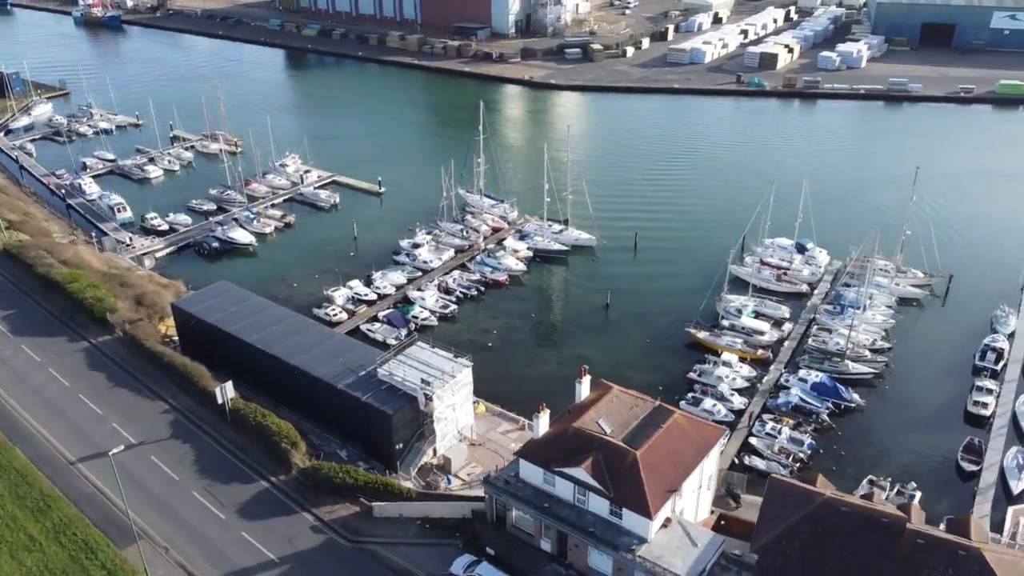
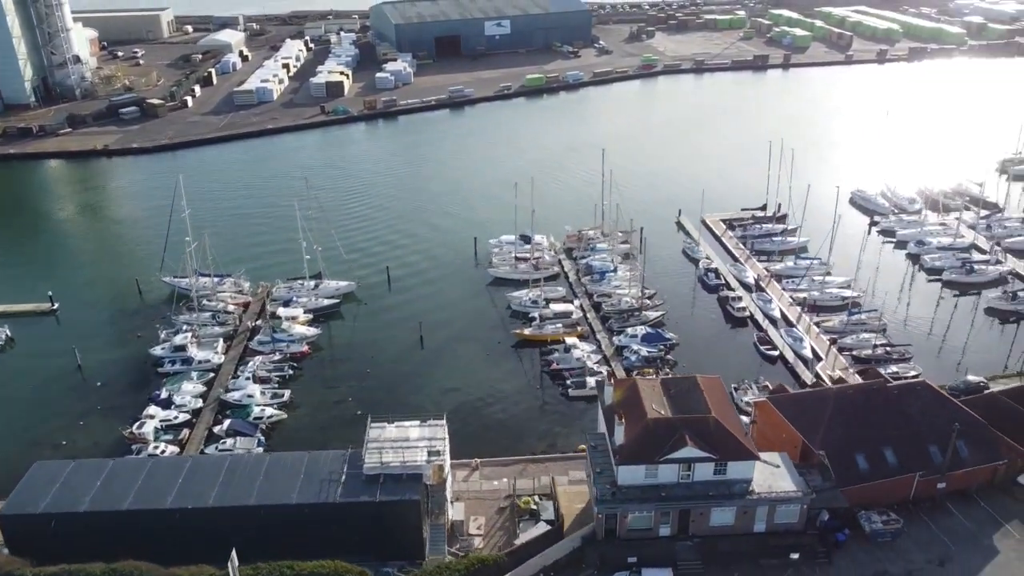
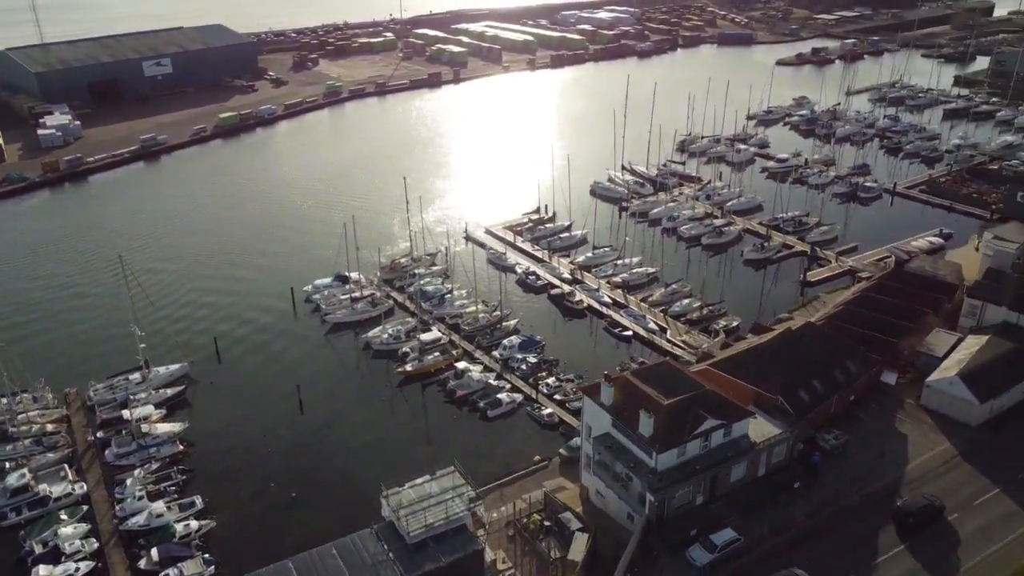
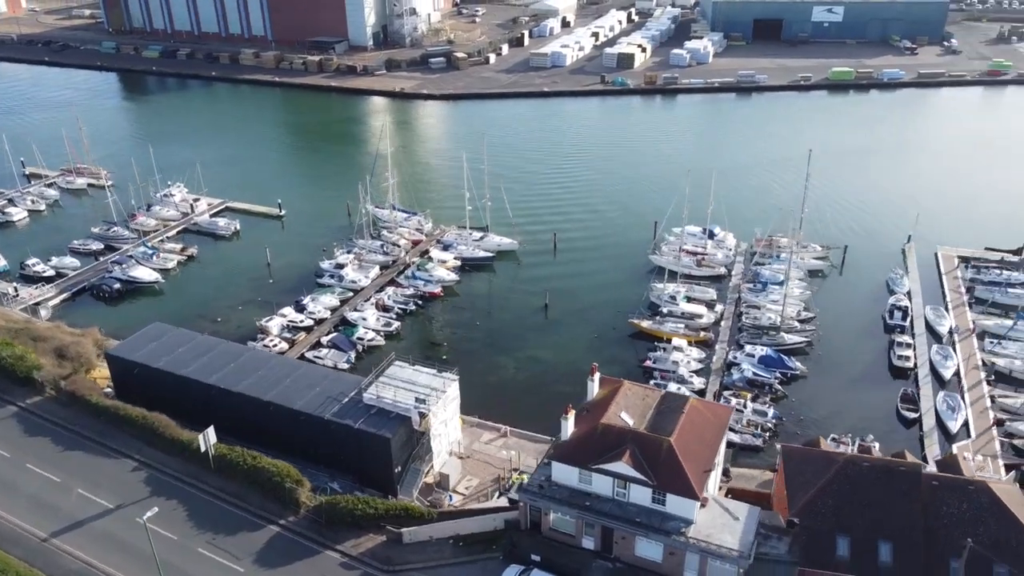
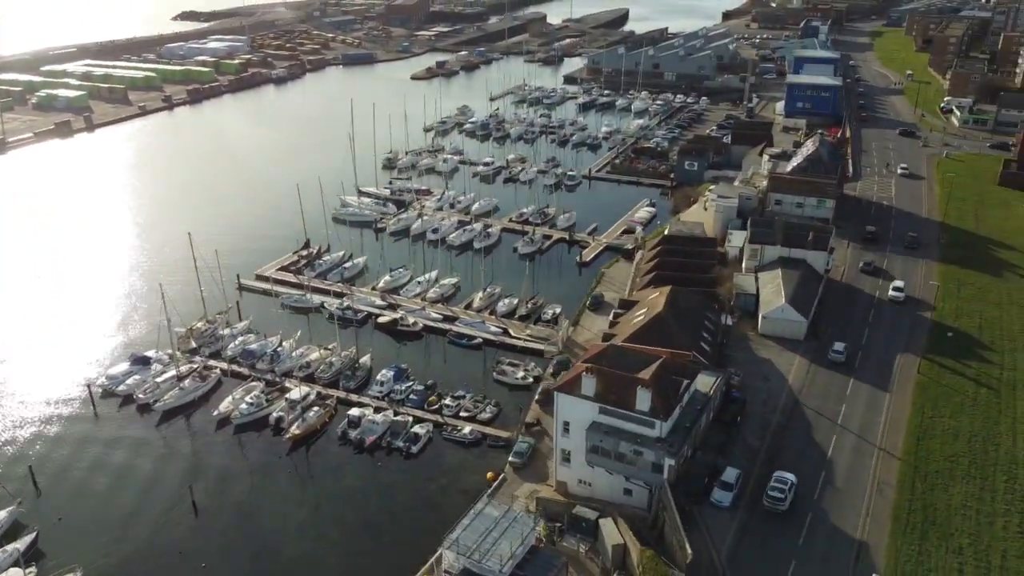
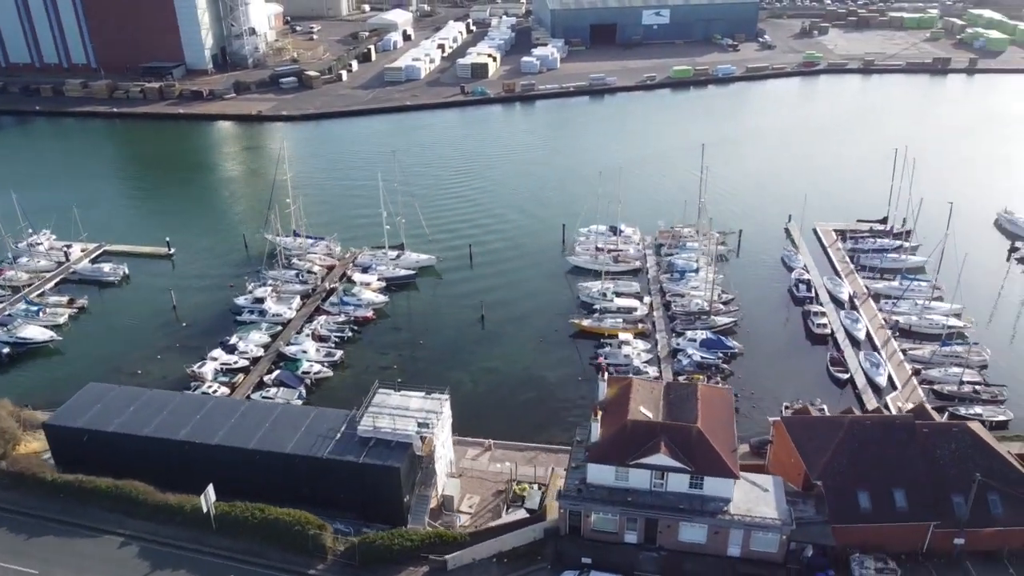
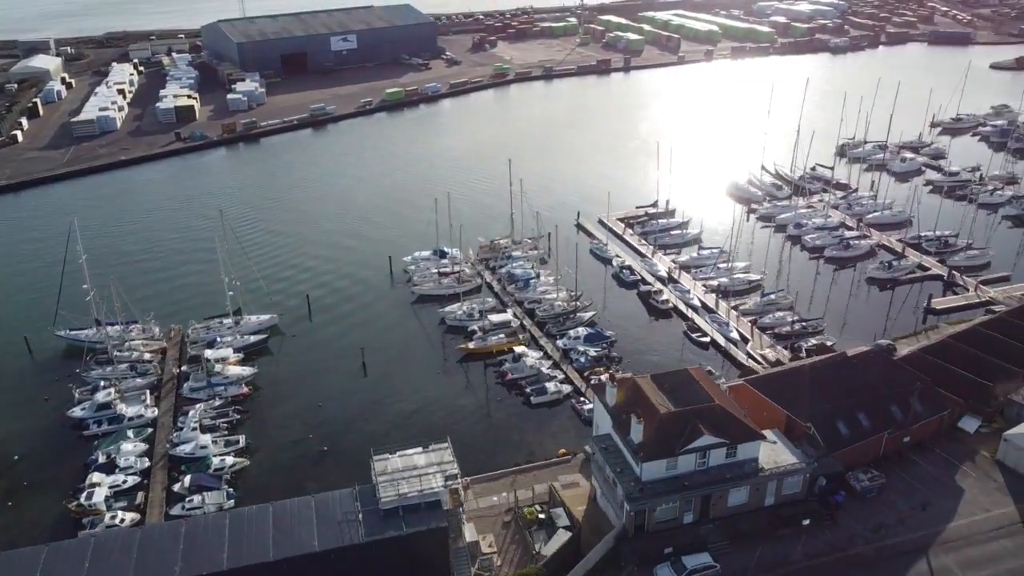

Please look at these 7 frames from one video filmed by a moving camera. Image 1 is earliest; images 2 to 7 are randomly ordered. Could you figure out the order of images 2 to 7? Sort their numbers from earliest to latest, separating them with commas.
4, 6, 2, 7, 3, 5
